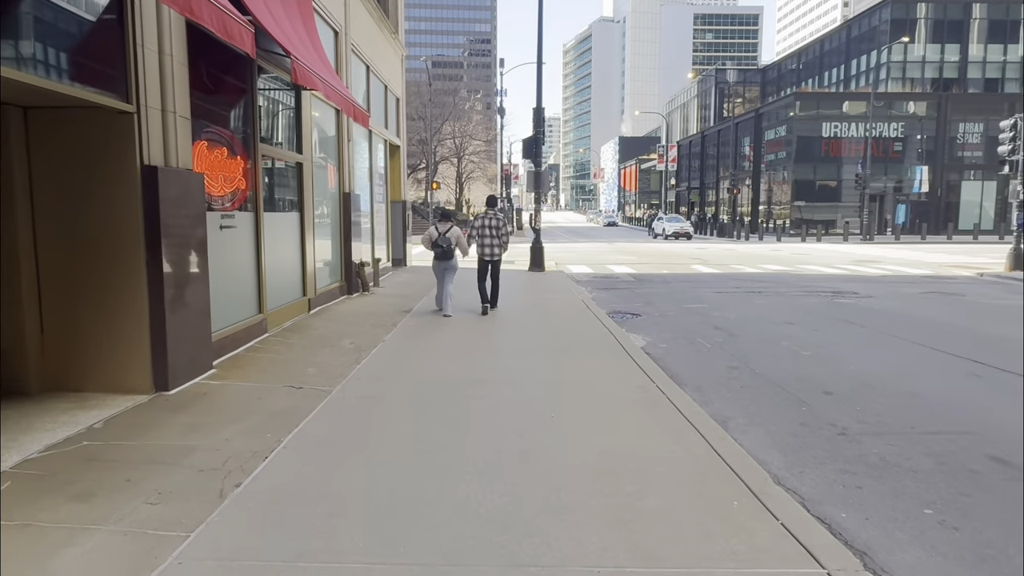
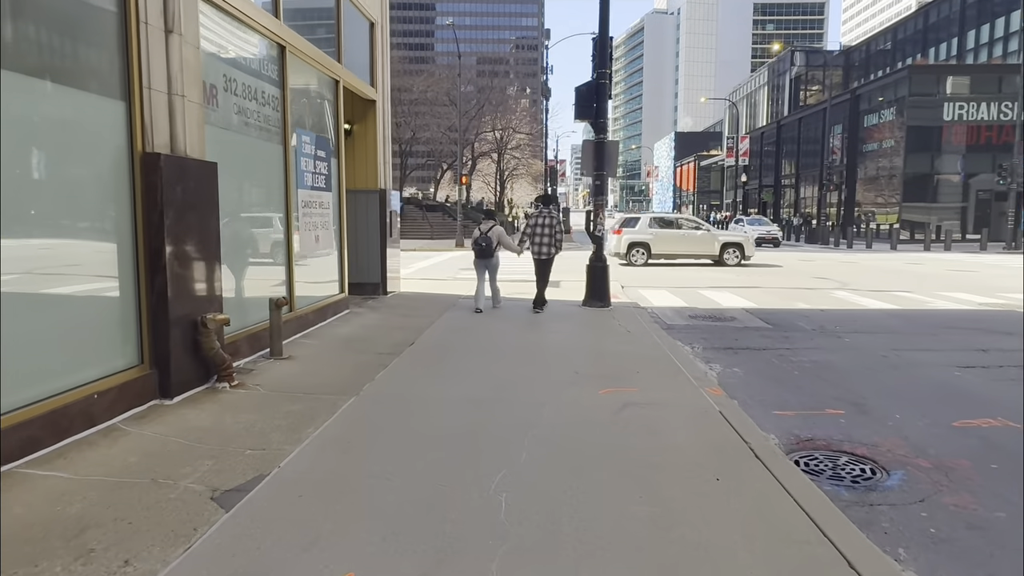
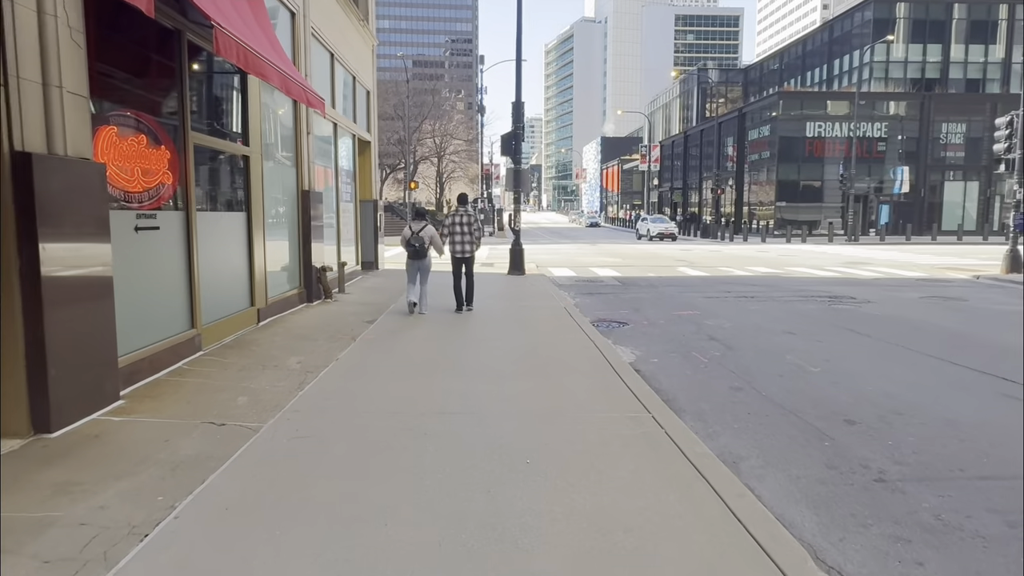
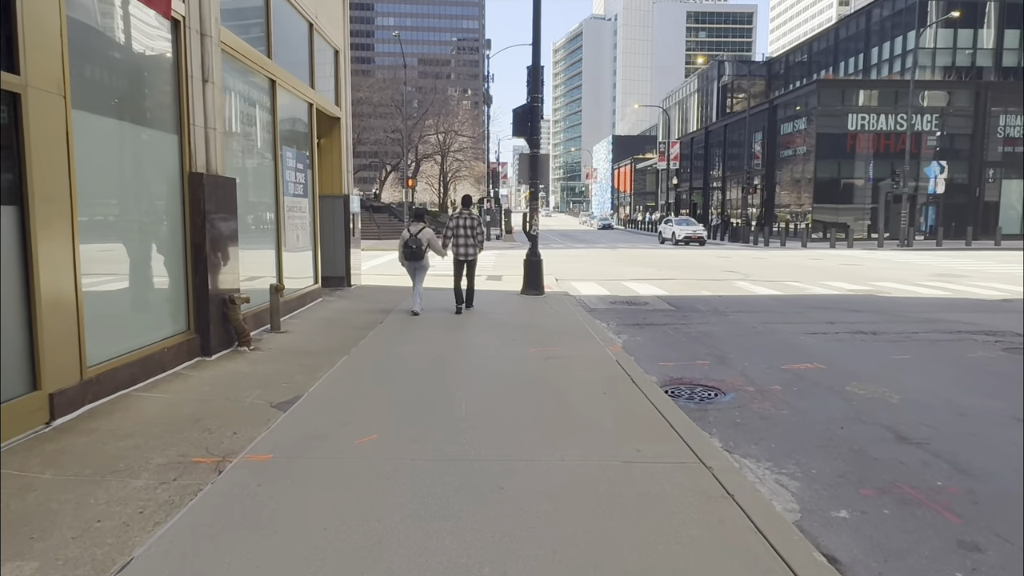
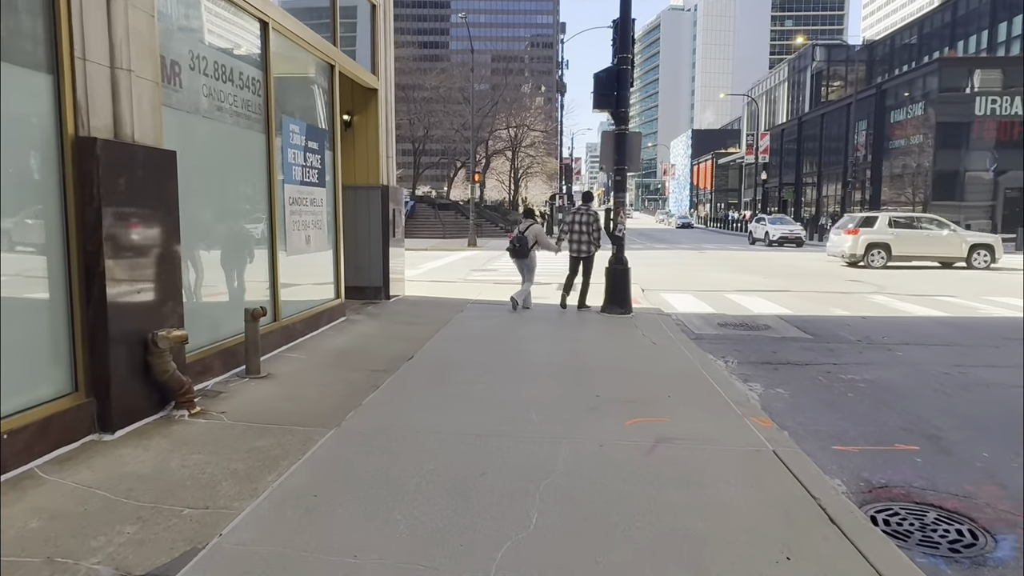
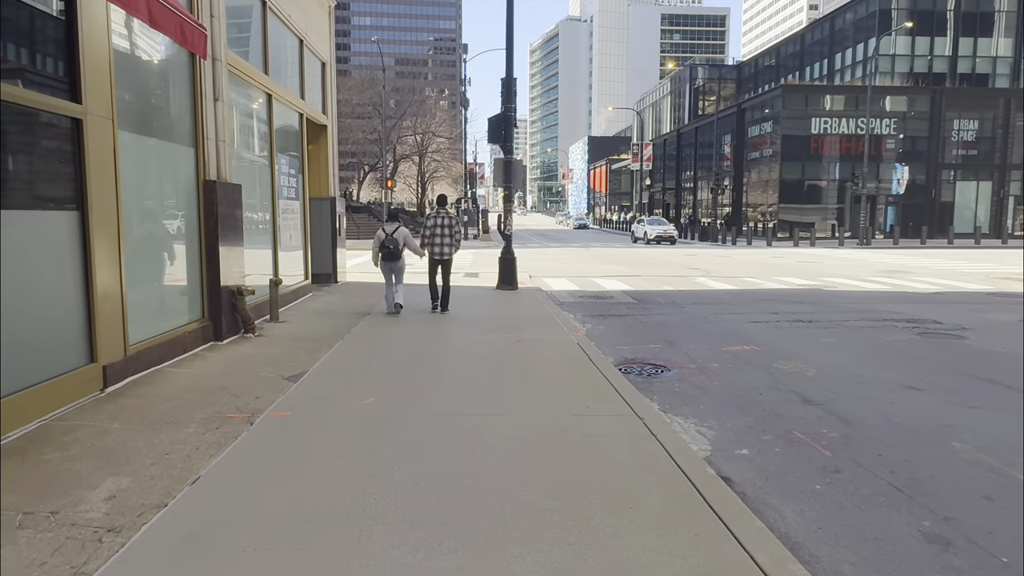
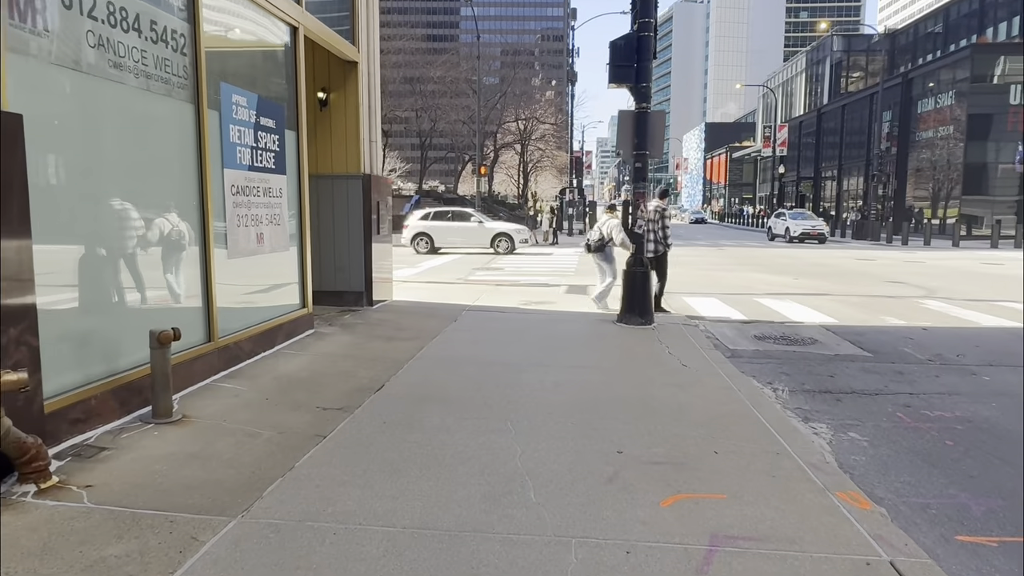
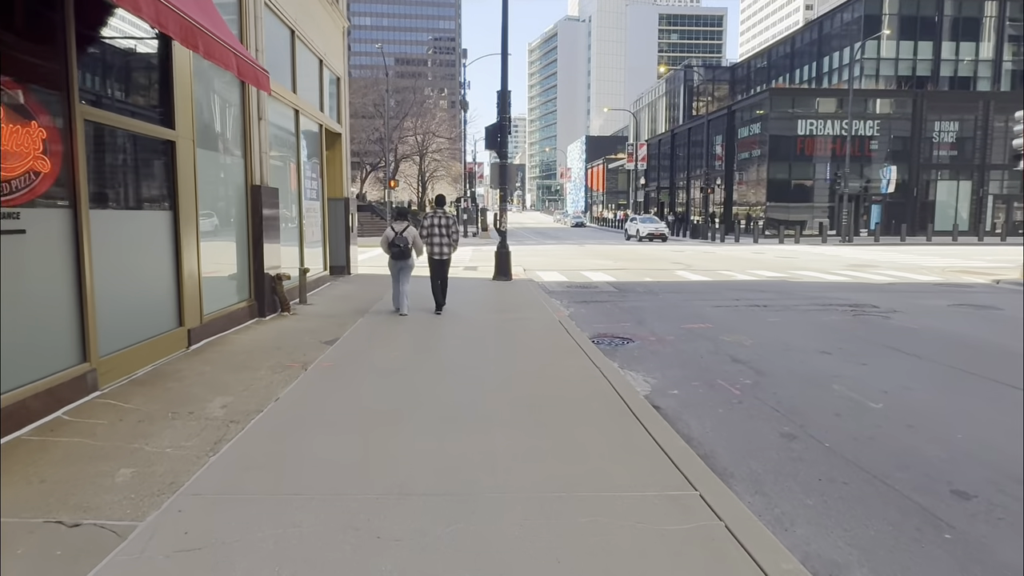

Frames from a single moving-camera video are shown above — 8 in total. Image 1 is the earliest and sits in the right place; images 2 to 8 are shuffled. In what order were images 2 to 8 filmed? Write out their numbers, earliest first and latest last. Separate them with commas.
3, 8, 6, 4, 2, 5, 7
